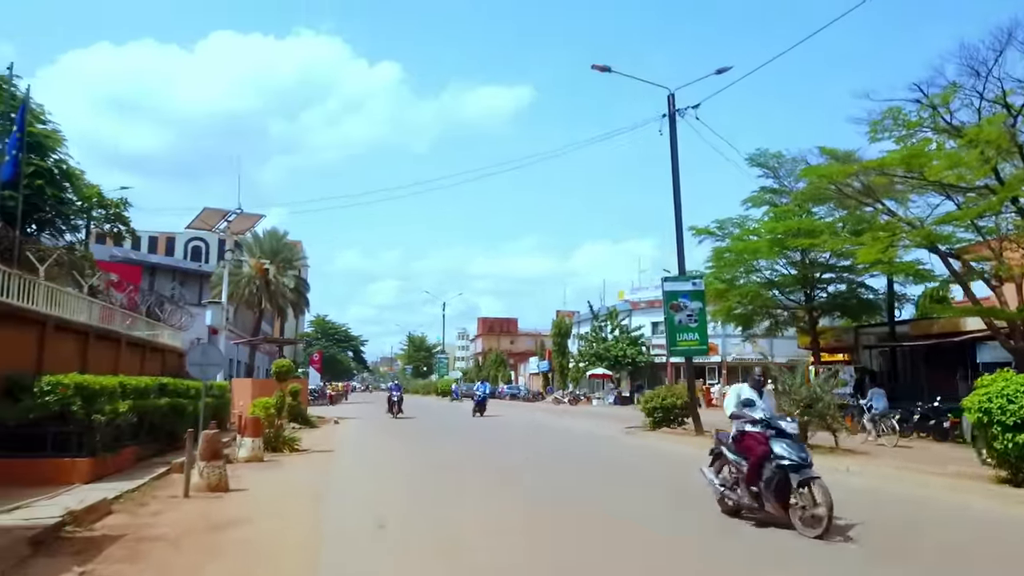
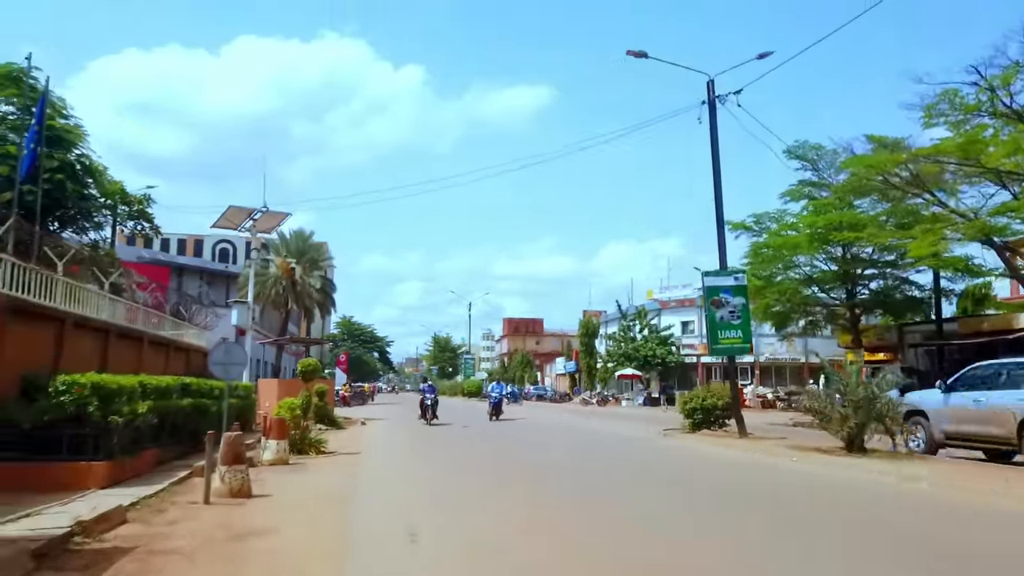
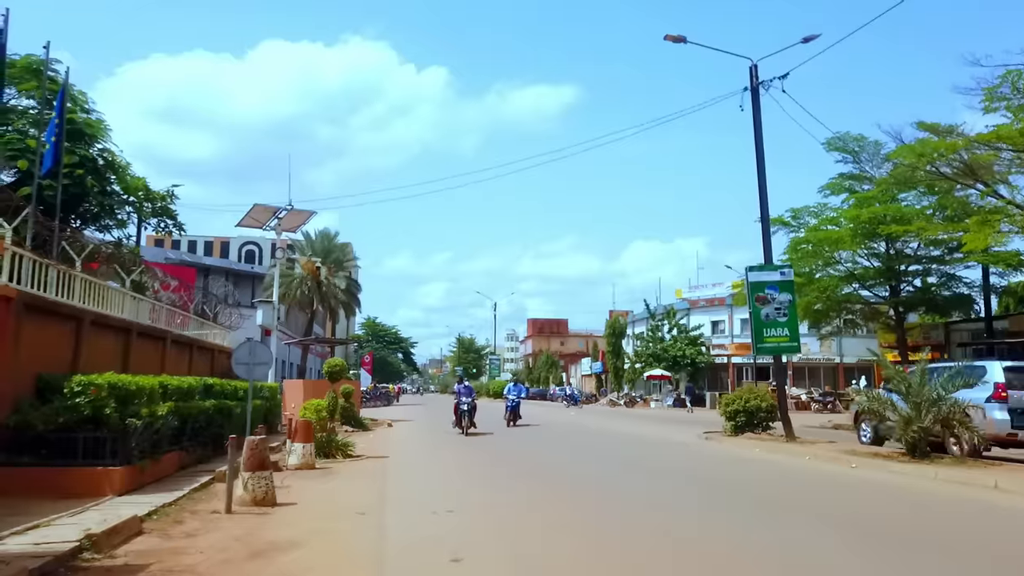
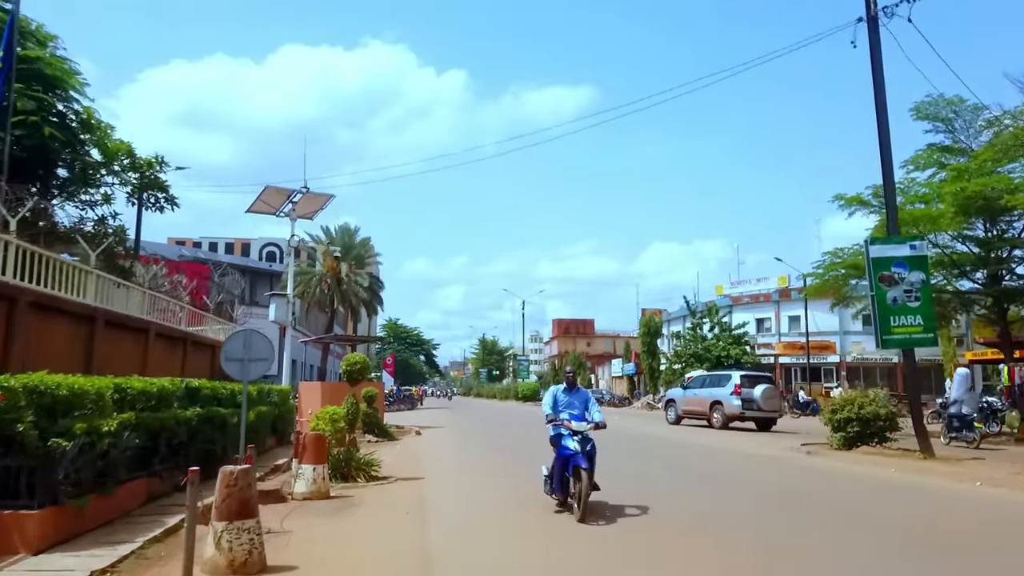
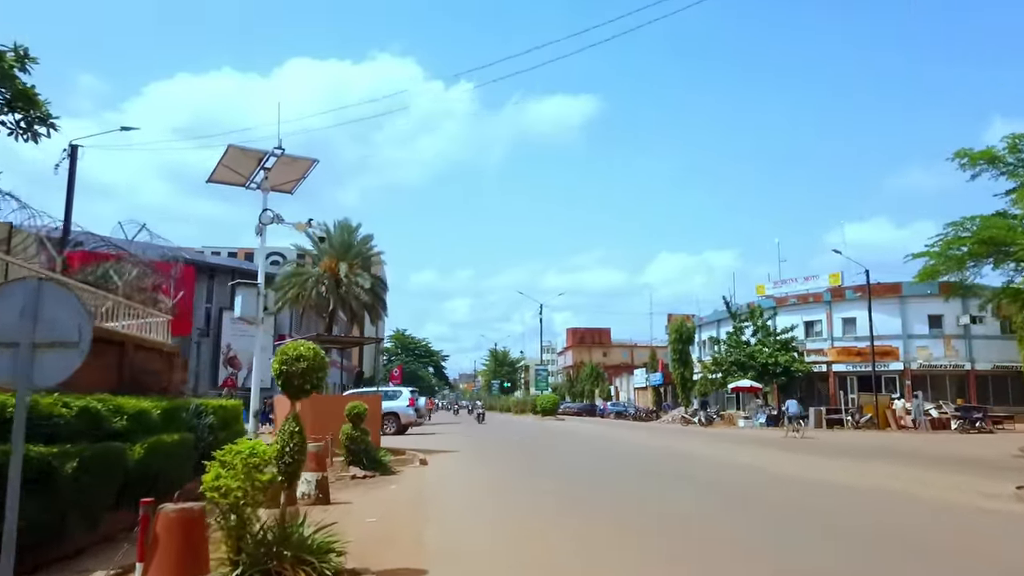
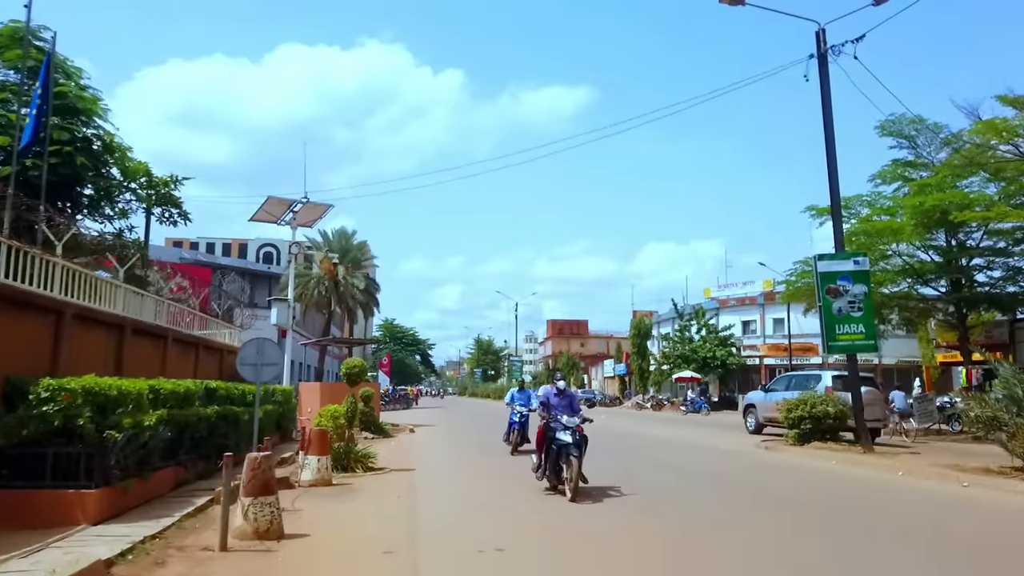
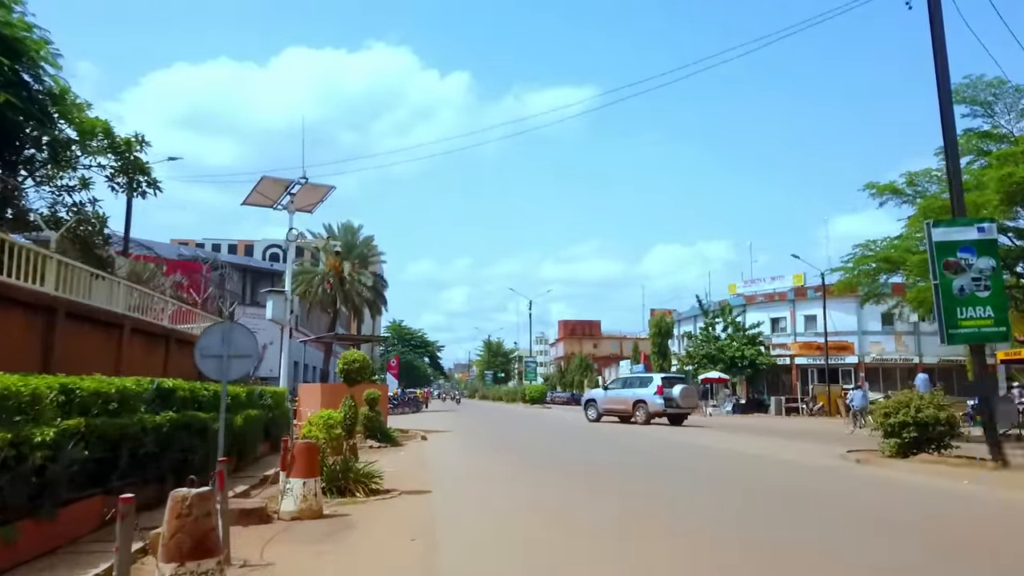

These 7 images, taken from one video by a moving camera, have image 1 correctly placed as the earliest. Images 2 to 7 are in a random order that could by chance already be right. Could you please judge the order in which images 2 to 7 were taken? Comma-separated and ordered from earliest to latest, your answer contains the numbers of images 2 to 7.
2, 3, 6, 4, 7, 5
